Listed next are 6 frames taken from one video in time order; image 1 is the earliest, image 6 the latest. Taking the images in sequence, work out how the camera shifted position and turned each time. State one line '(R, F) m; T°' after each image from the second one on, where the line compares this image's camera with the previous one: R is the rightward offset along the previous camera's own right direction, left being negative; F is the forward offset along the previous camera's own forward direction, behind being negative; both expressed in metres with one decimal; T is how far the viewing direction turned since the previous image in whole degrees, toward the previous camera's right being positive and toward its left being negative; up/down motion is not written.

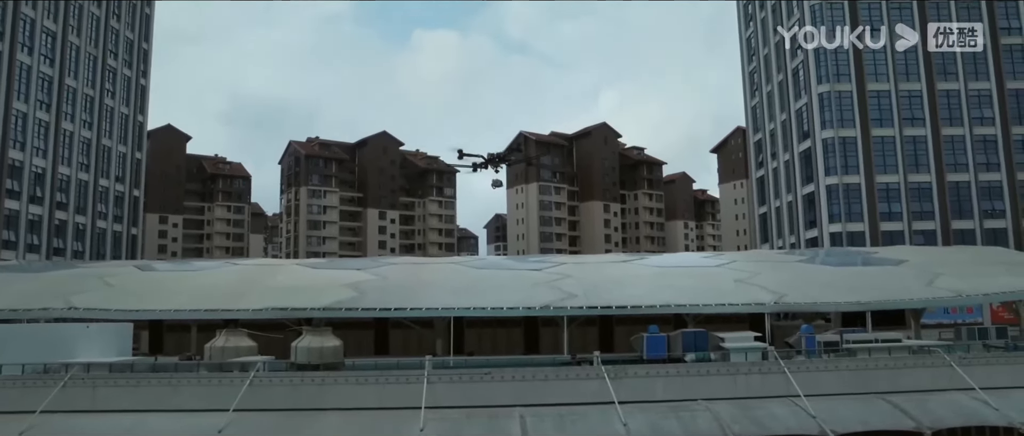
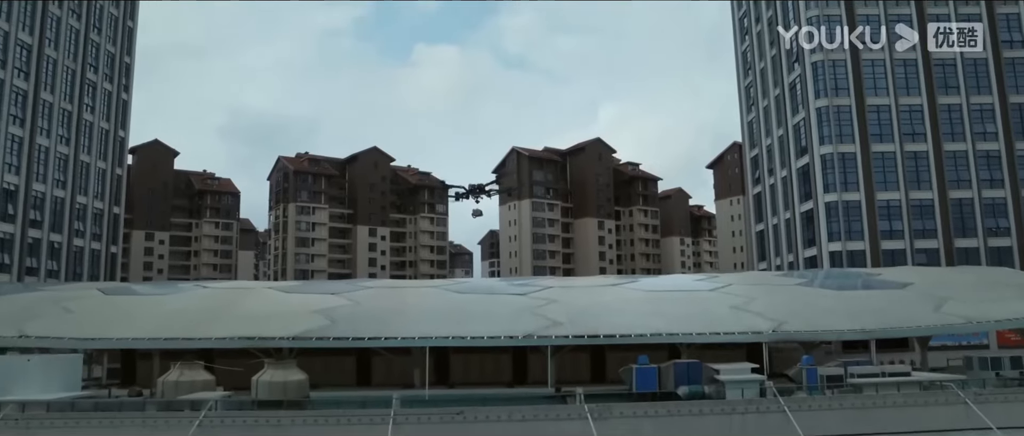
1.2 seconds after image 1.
(+0.3, +0.7) m; 0°
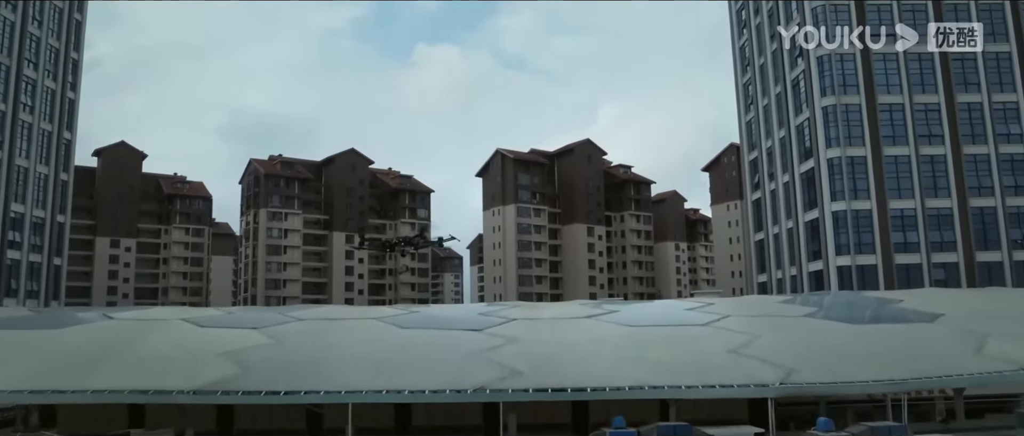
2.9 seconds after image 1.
(+0.6, +2.1) m; 0°
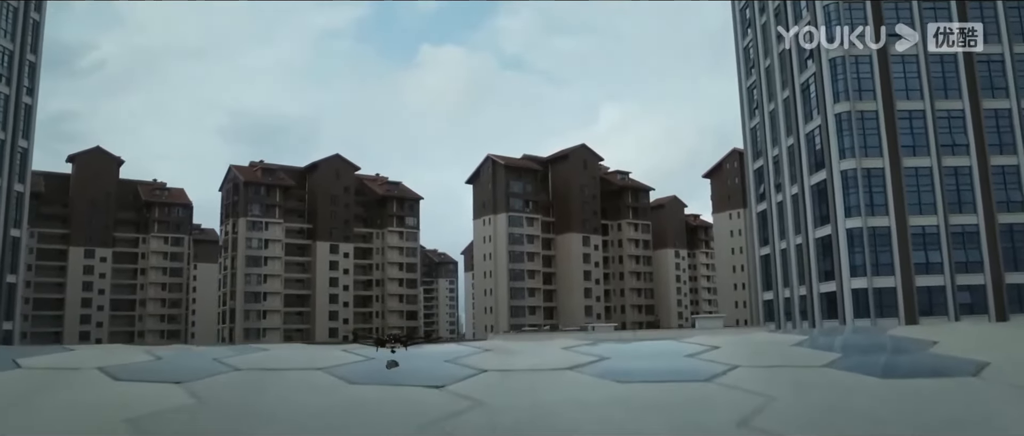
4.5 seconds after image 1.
(+0.4, +1.7) m; 0°
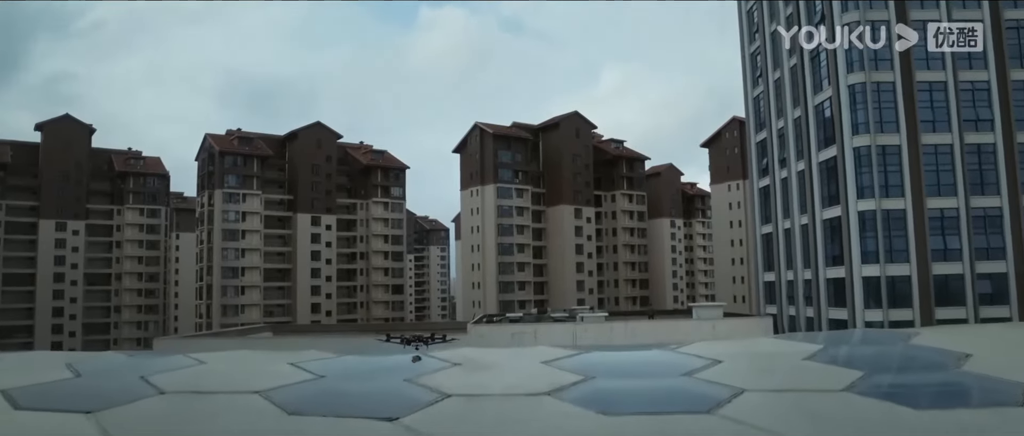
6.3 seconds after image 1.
(+0.3, +1.5) m; 0°
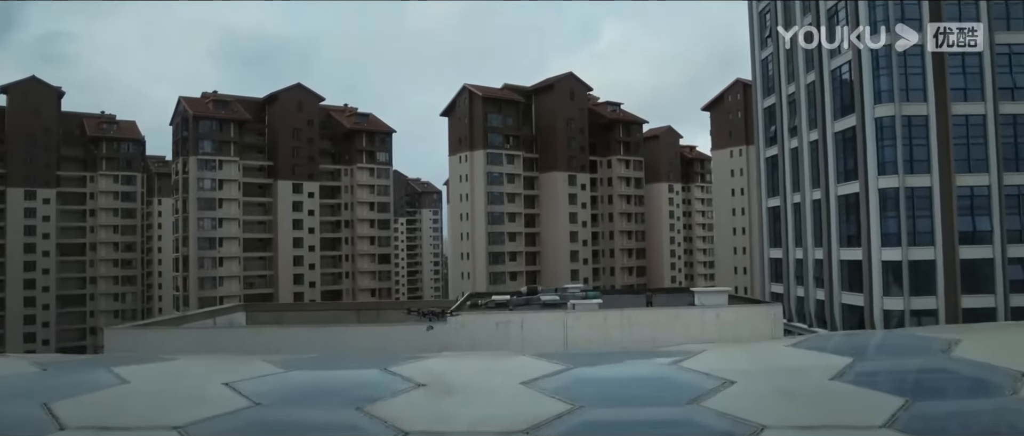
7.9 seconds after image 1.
(+0.2, +1.5) m; 0°
